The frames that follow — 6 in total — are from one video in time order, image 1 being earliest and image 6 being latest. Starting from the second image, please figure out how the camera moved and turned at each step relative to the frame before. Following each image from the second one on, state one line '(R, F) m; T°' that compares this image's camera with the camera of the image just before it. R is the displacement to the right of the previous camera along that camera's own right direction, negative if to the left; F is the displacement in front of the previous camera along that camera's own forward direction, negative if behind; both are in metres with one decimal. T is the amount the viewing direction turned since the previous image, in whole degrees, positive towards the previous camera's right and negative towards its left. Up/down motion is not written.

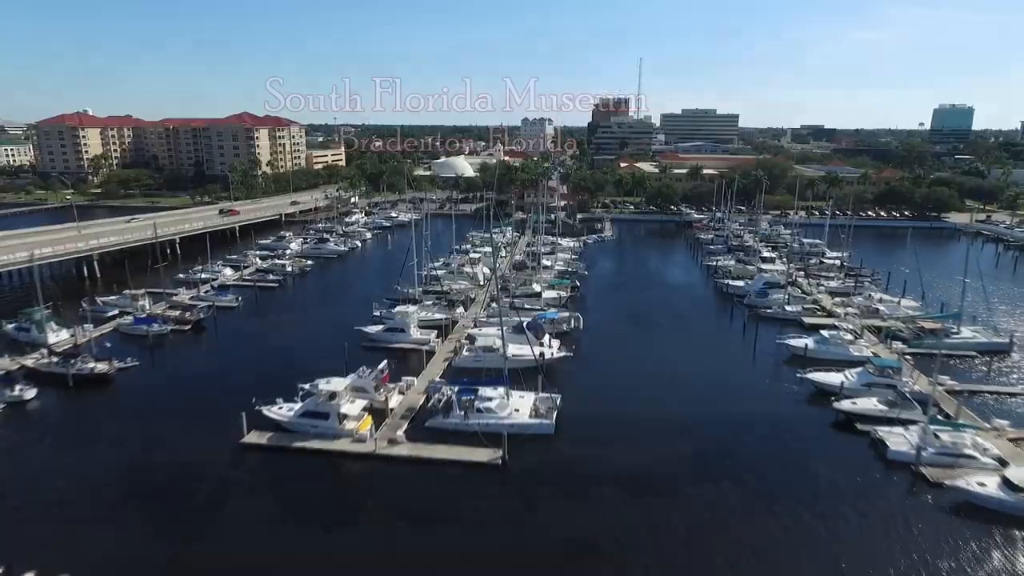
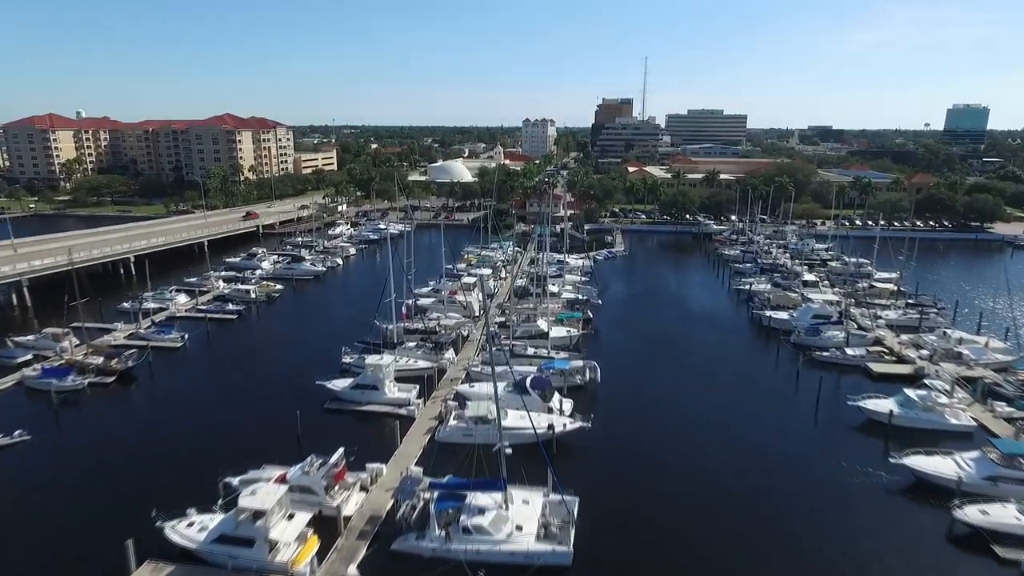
(0.0, +7.9) m; 0°
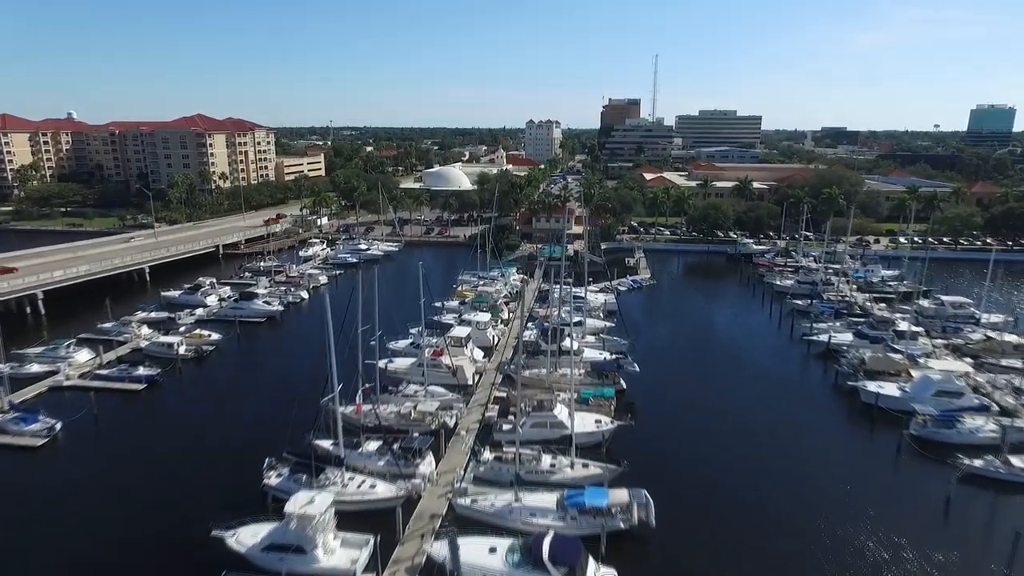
(-0.1, +11.6) m; 0°
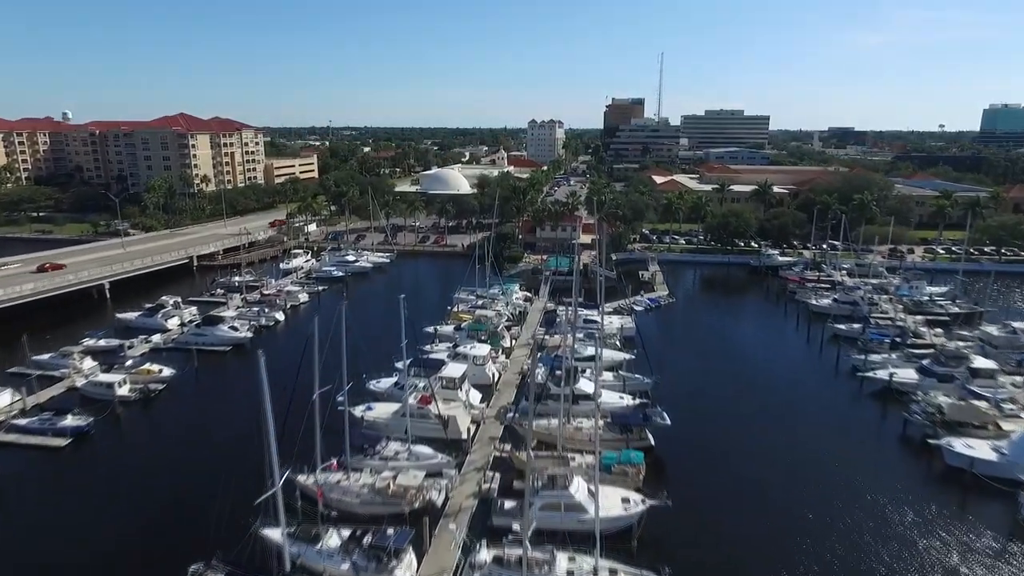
(-0.1, +5.8) m; 0°
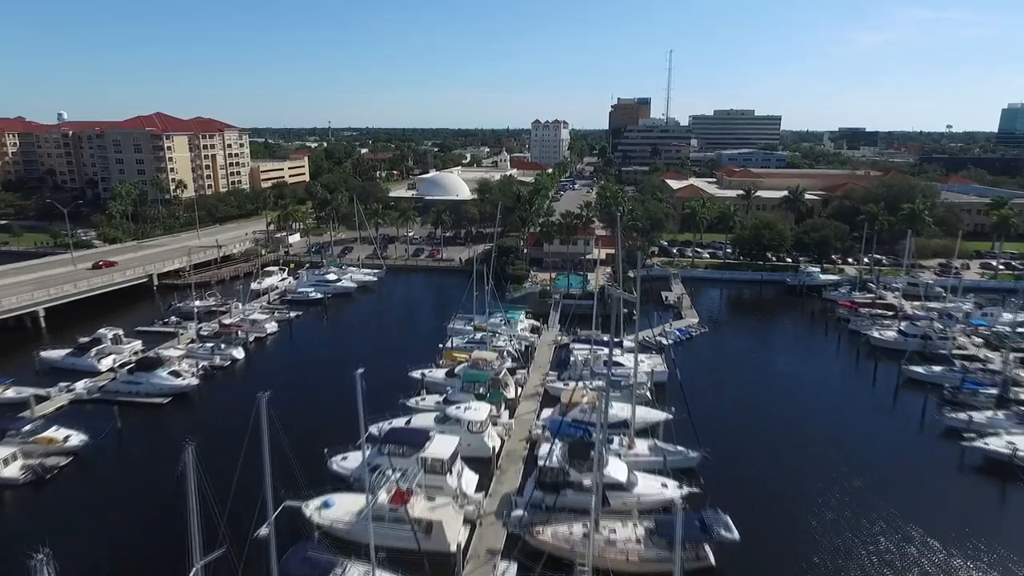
(-0.1, +7.4) m; 0°
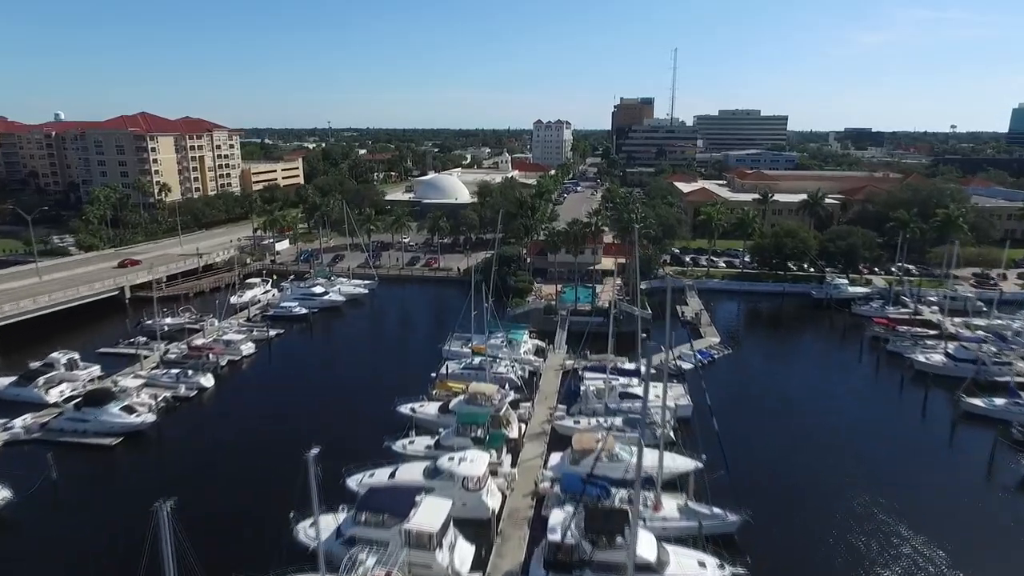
(-0.1, +4.1) m; 0°
